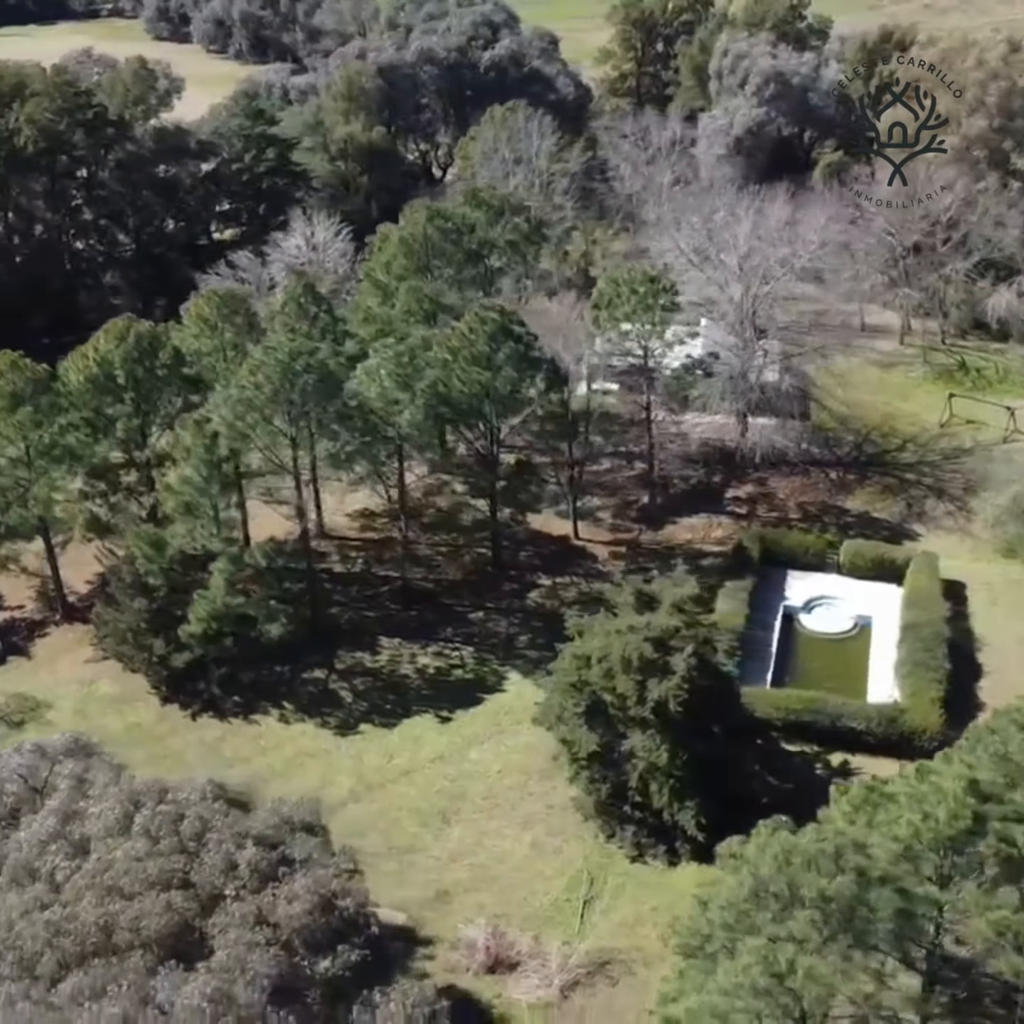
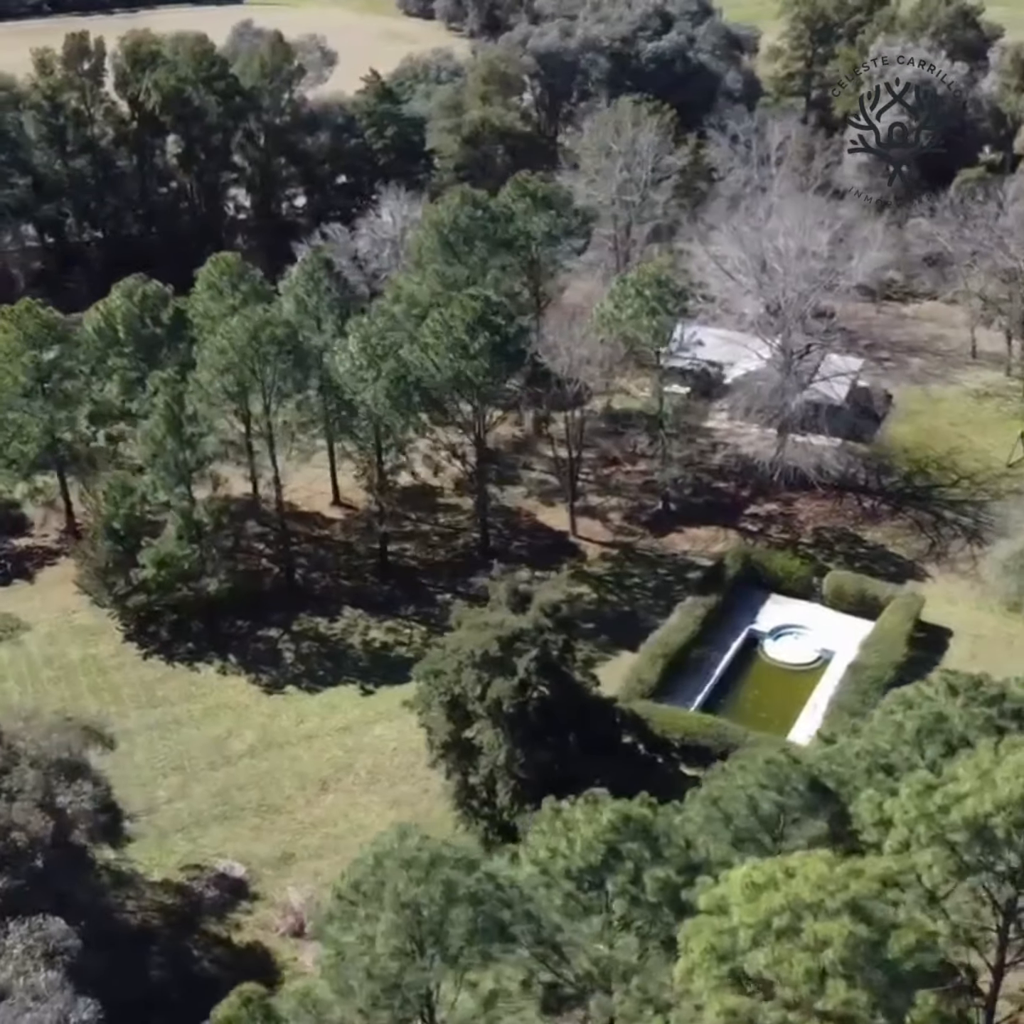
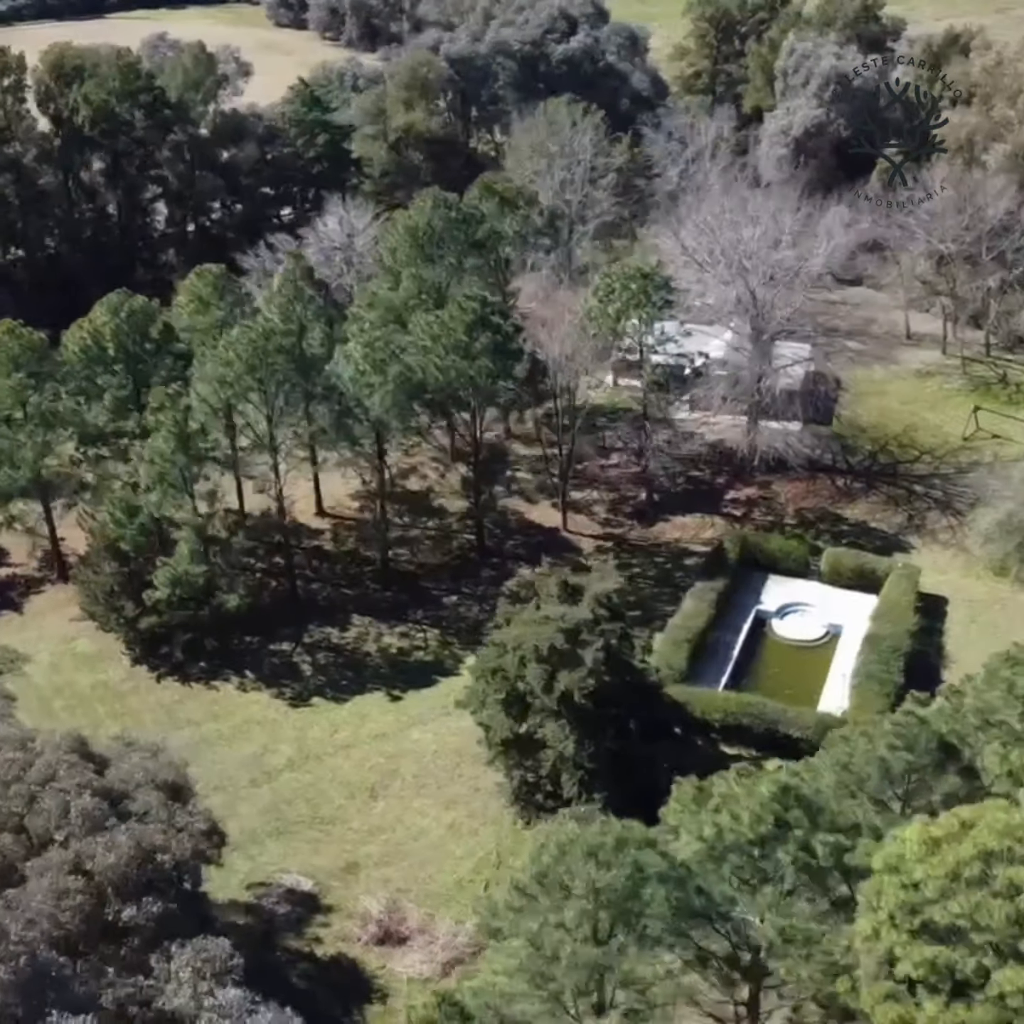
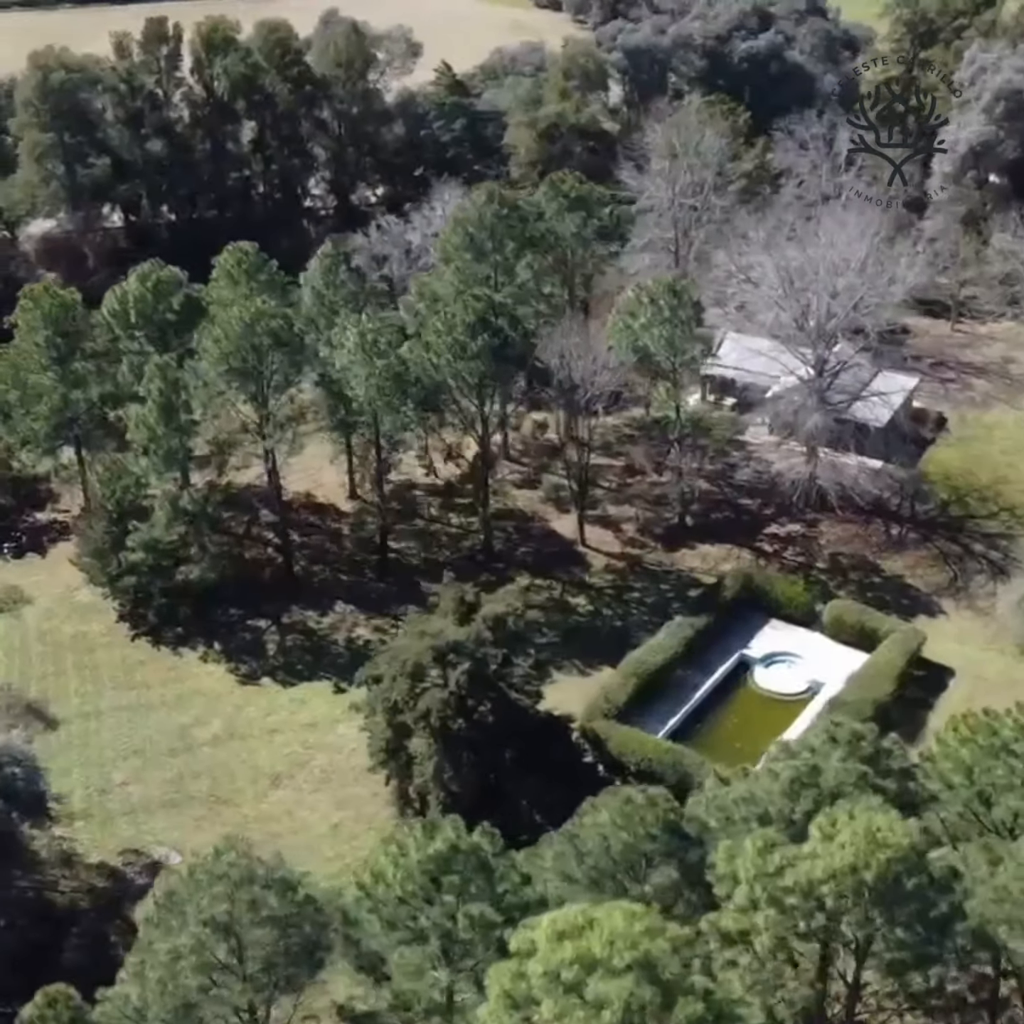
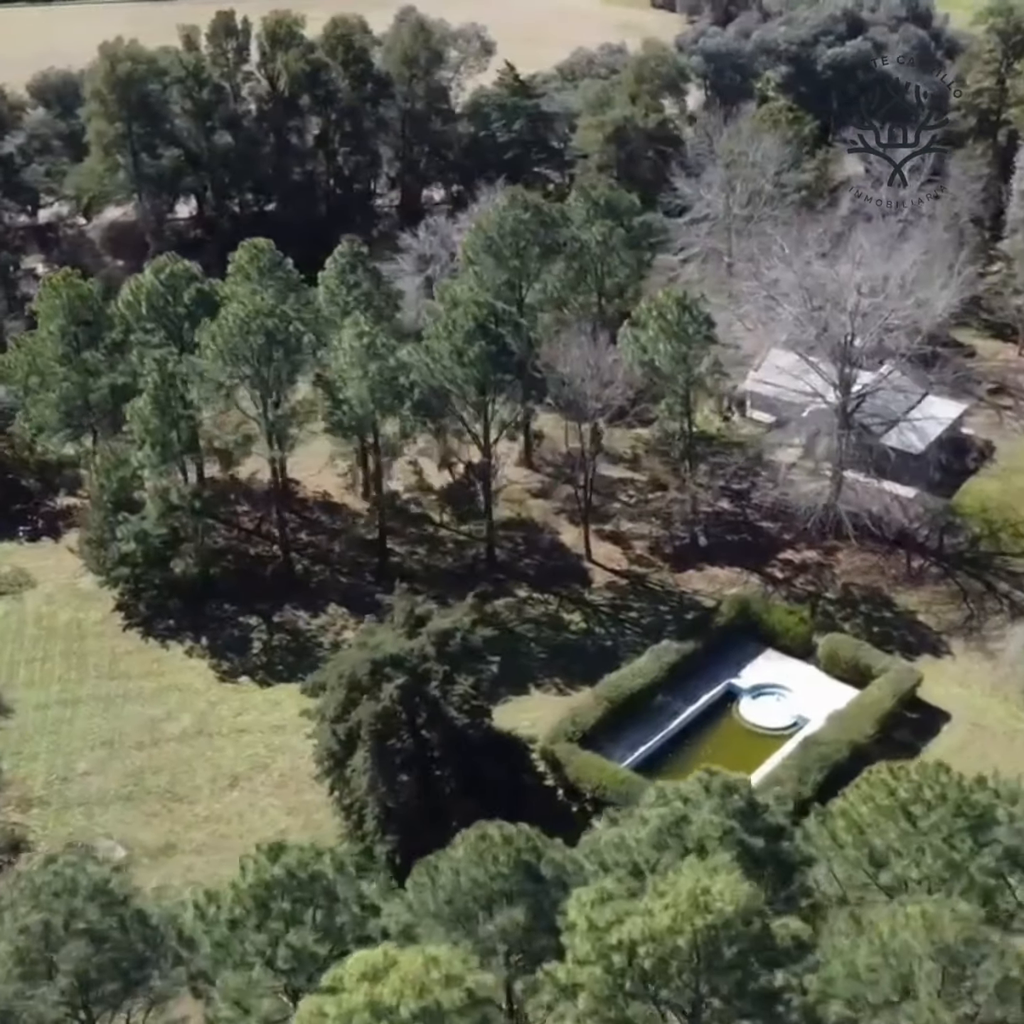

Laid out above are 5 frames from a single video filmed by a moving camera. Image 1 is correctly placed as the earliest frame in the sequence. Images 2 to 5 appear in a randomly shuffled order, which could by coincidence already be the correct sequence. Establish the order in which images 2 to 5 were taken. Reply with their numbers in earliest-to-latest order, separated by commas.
3, 2, 4, 5
